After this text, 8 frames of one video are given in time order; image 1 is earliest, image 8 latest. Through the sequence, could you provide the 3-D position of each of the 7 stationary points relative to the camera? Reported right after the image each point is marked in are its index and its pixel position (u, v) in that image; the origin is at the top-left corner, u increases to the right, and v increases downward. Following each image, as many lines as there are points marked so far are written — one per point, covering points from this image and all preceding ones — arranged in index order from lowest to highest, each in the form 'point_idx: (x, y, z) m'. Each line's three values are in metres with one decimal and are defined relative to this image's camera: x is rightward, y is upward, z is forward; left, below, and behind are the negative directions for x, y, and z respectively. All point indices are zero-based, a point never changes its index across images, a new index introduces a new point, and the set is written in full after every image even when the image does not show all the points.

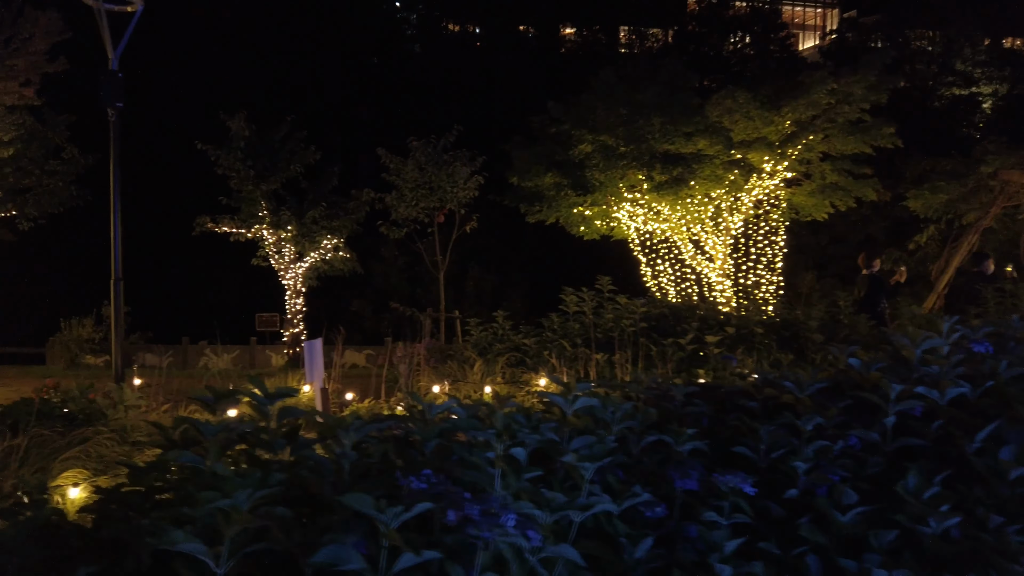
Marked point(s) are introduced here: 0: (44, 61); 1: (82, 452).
0: (-6.6, +3.2, +10.6) m
1: (-3.1, -1.2, +5.5) m
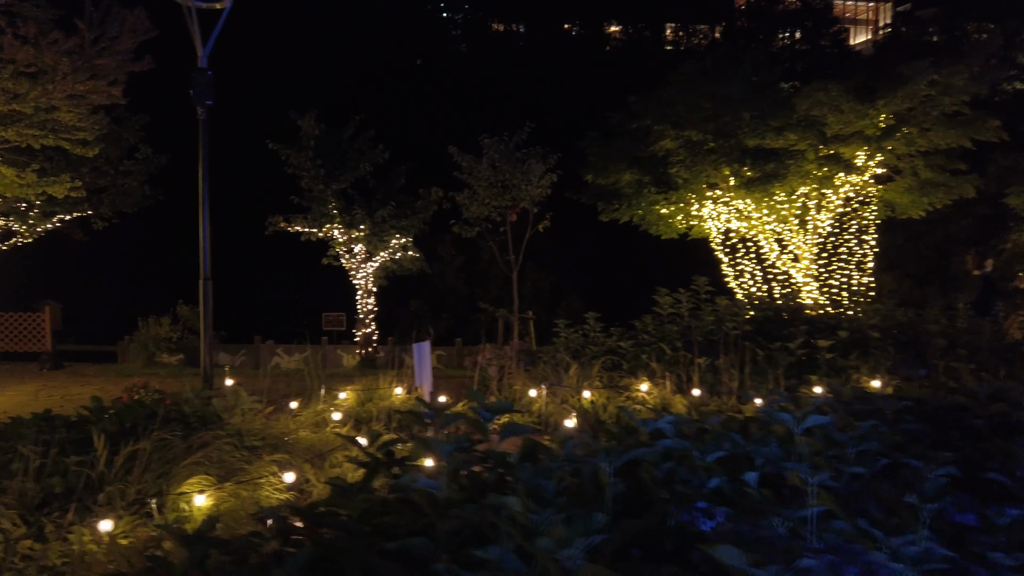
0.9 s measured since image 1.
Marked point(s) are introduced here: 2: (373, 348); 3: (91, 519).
0: (-5.3, +3.2, +10.6) m
1: (-2.2, -1.2, +5.4) m
2: (-2.7, -1.2, +14.8) m
3: (-2.6, -1.4, +4.7) m
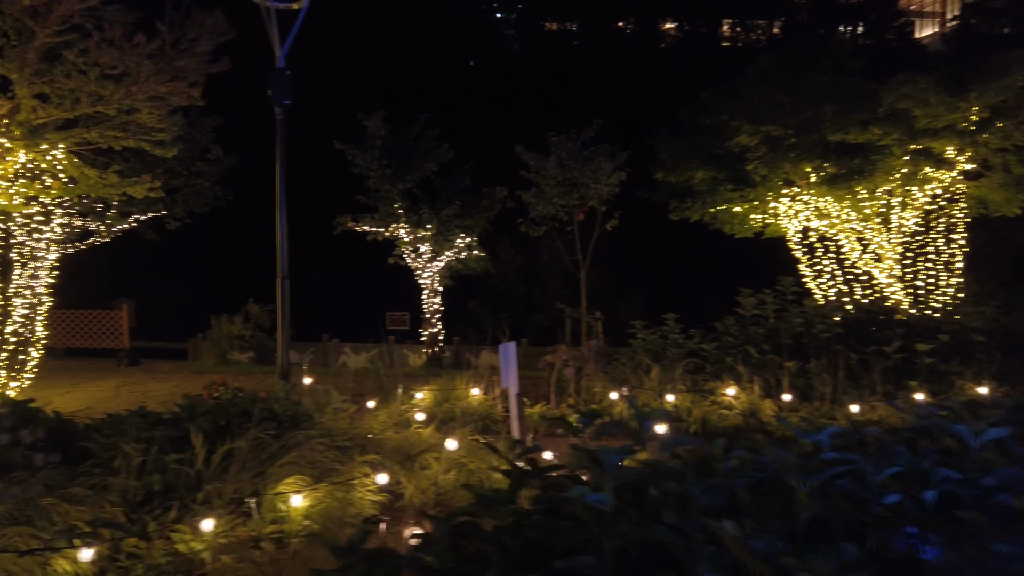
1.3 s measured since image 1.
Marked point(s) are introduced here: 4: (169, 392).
0: (-4.3, +3.2, +10.8) m
1: (-1.5, -1.2, +5.3) m
2: (-1.4, -1.2, +14.7) m
3: (-2.0, -1.4, +4.7) m
4: (-4.9, -1.5, +10.9) m
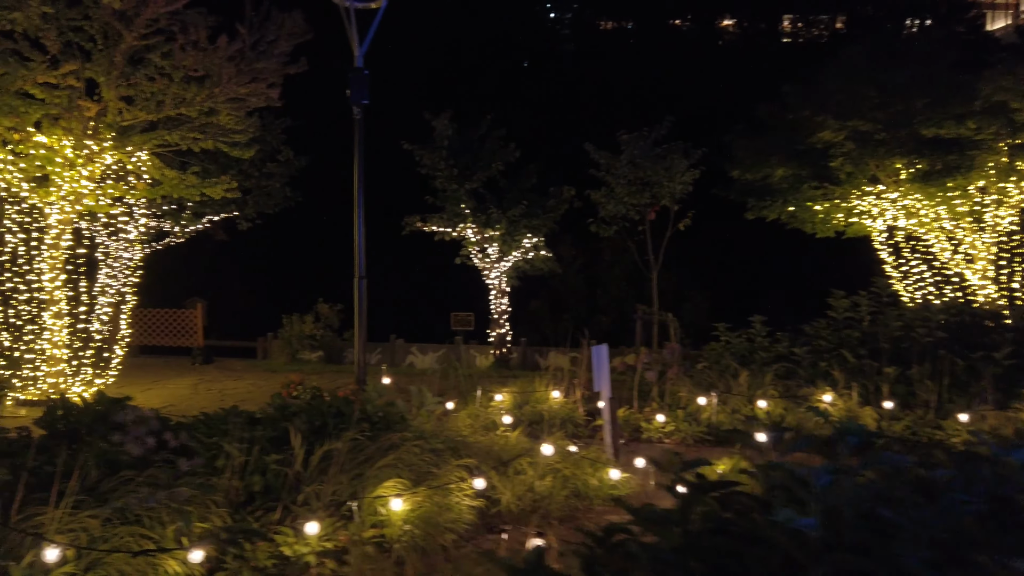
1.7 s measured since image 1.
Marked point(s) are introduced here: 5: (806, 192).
0: (-3.2, +3.2, +10.8) m
1: (-0.8, -1.2, +5.2) m
2: (-0.1, -1.2, +14.6) m
3: (-1.3, -1.4, +4.6) m
4: (-3.8, -1.5, +11.0) m
5: (+4.6, +1.5, +12.0) m
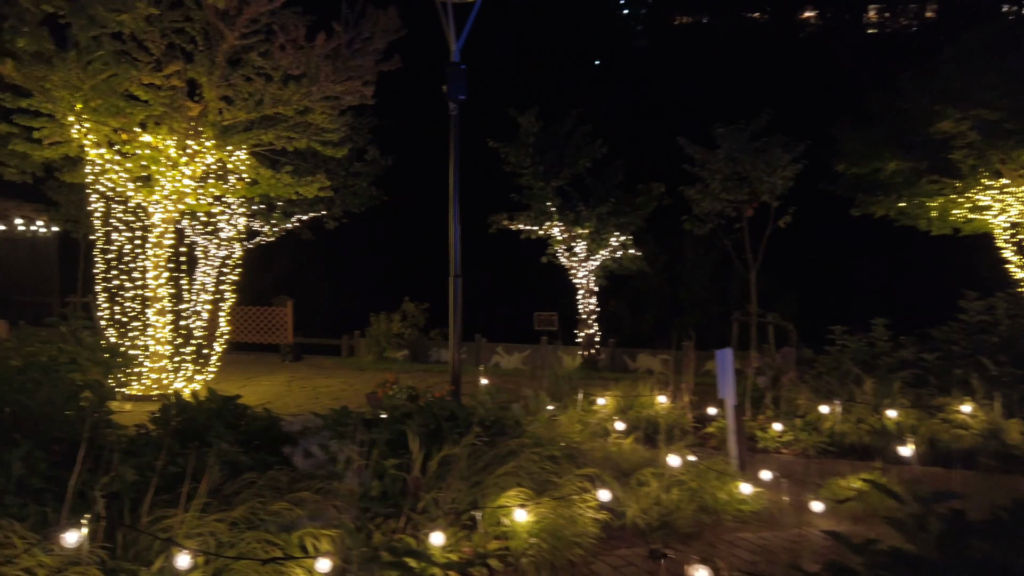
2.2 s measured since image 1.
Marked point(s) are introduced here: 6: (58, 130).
0: (-1.9, +3.2, +10.8) m
1: (0.0, -1.2, +5.0) m
2: (+1.6, -1.2, +14.3) m
3: (-0.5, -1.4, +4.4) m
4: (-2.5, -1.5, +11.0) m
5: (+6.0, +1.5, +11.2) m
6: (-5.9, +2.1, +9.9) m
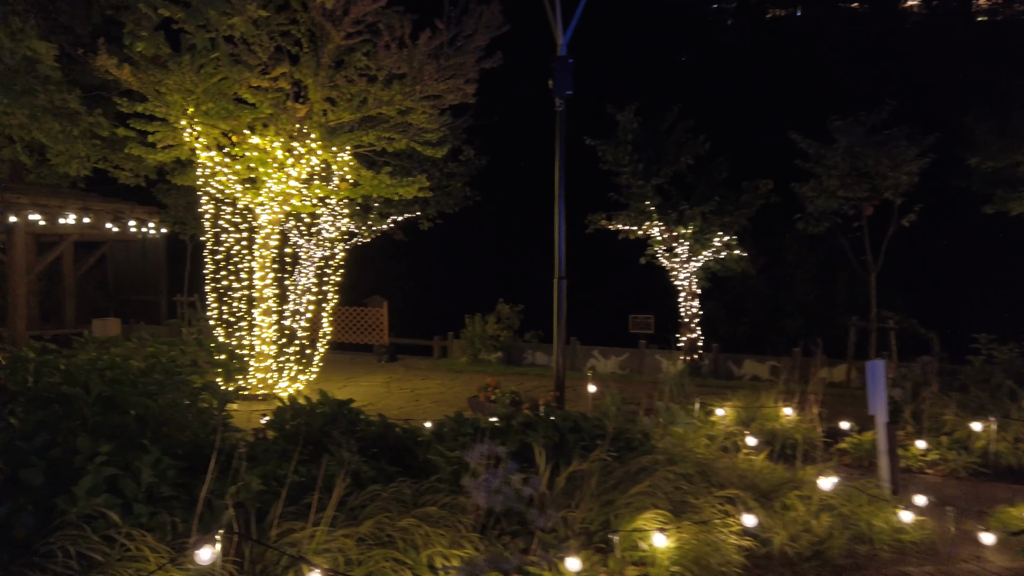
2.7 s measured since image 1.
0: (-0.4, +3.2, +10.6) m
1: (+0.8, -1.2, +4.6) m
2: (+3.4, -1.2, +13.7) m
3: (+0.2, -1.4, +4.1) m
4: (-1.0, -1.5, +10.9) m
5: (+7.5, +1.4, +10.1) m
6: (-4.5, +2.1, +10.1) m
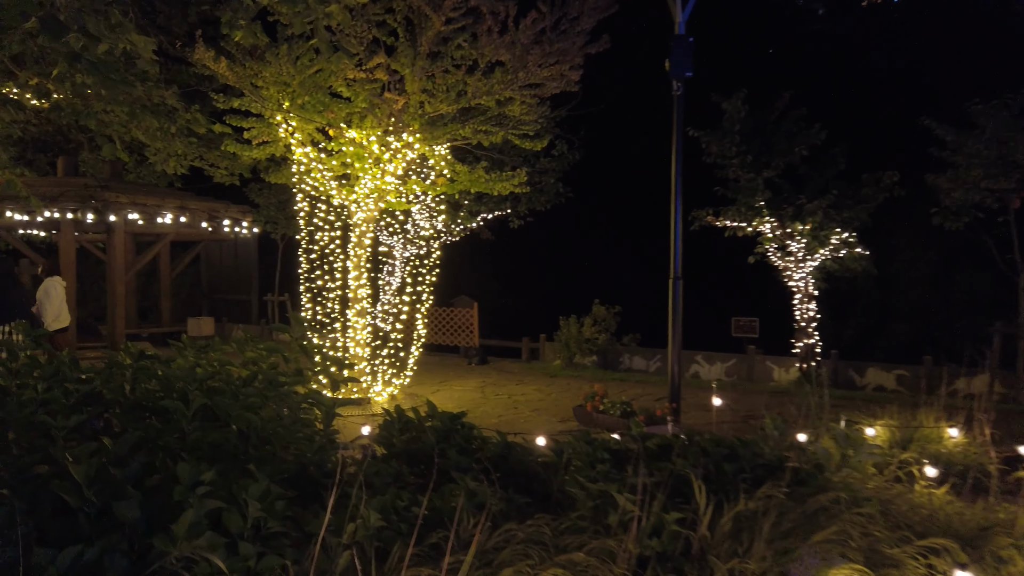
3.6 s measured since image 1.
0: (+1.0, +3.2, +9.8) m
1: (+1.6, -1.2, +3.8) m
2: (+5.0, -1.2, +12.6) m
3: (+0.9, -1.5, +3.4) m
4: (+0.4, -1.5, +10.2) m
5: (+8.8, +1.4, +8.7) m
6: (-3.2, +2.1, +9.8) m
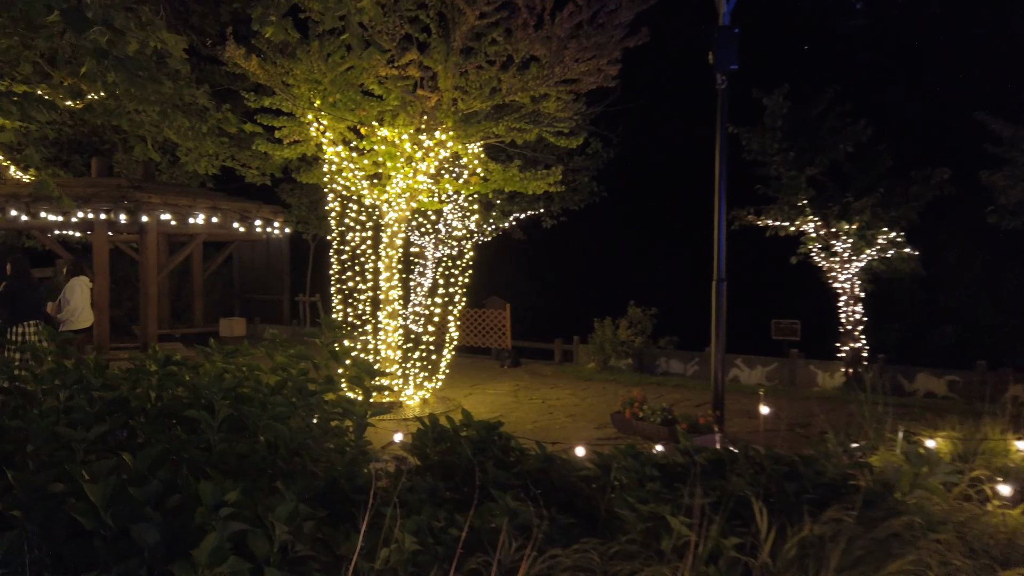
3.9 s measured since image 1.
0: (+1.4, +3.2, +9.5) m
1: (+1.8, -1.3, +3.4) m
2: (+5.6, -1.3, +12.1) m
3: (+1.1, -1.5, +3.1) m
4: (+0.9, -1.5, +9.9) m
5: (+9.2, +1.4, +8.0) m
6: (-2.7, +2.0, +9.6) m
